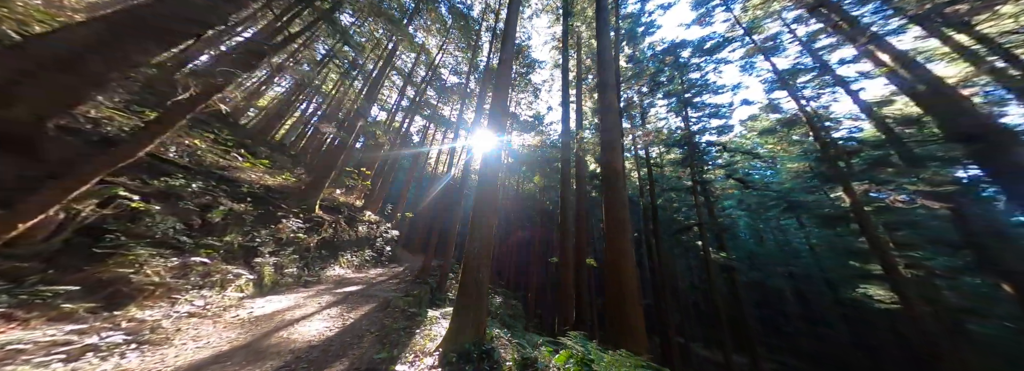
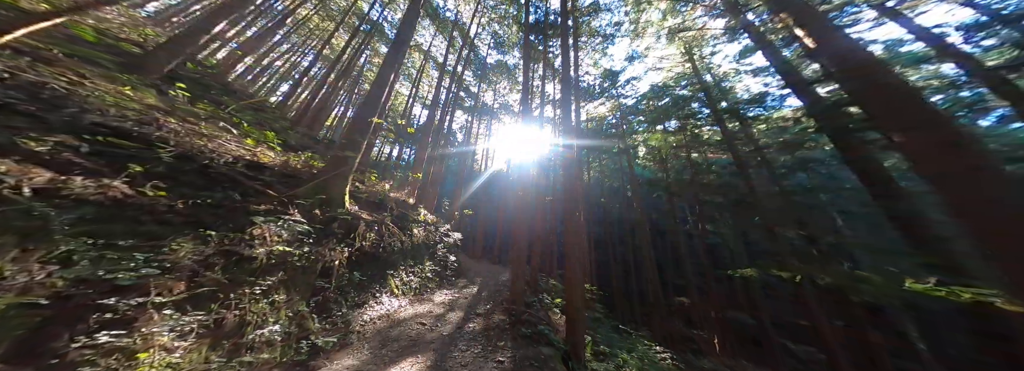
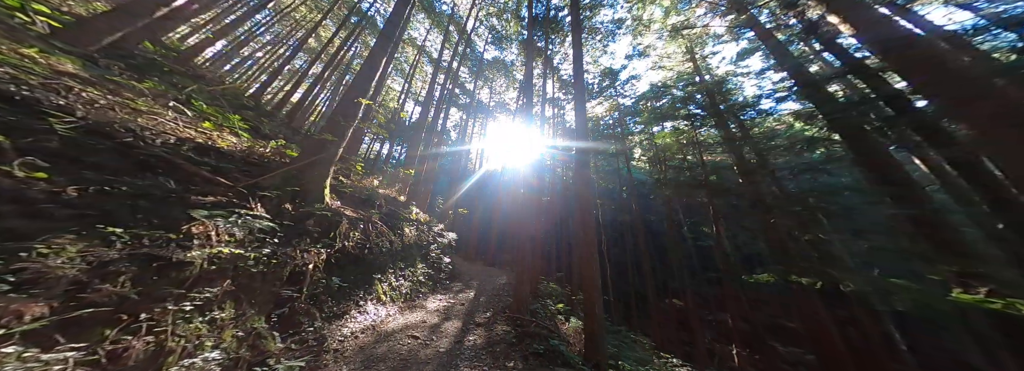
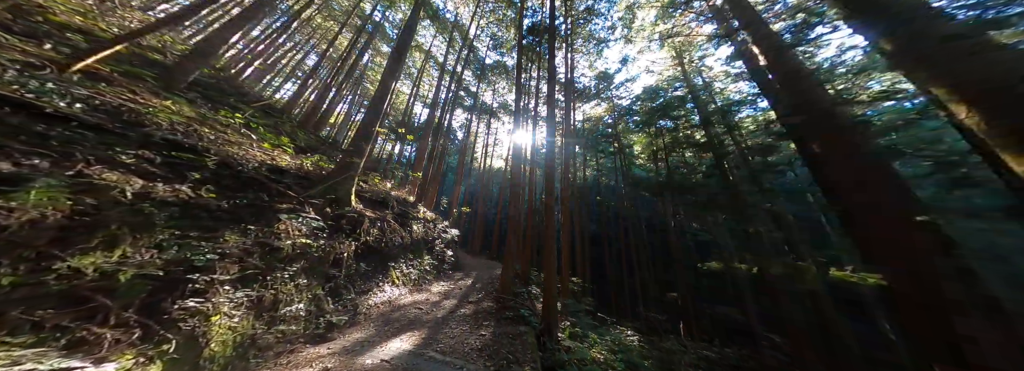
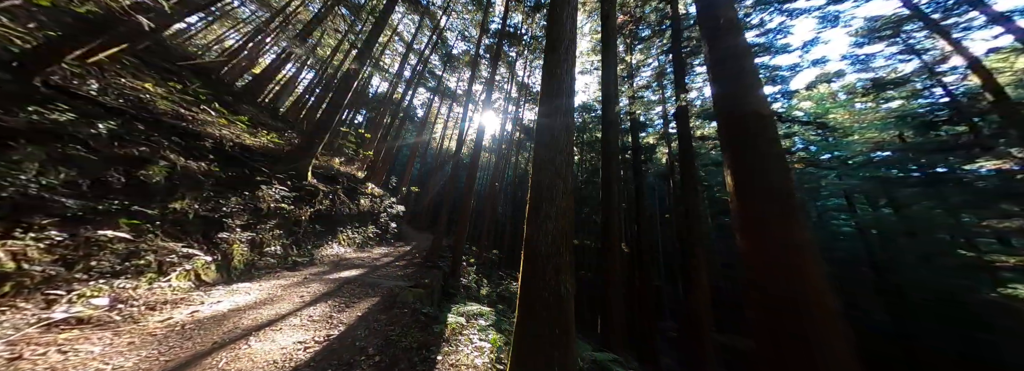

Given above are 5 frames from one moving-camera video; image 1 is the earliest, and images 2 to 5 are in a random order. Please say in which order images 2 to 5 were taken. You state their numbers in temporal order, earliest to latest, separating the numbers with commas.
5, 4, 2, 3
